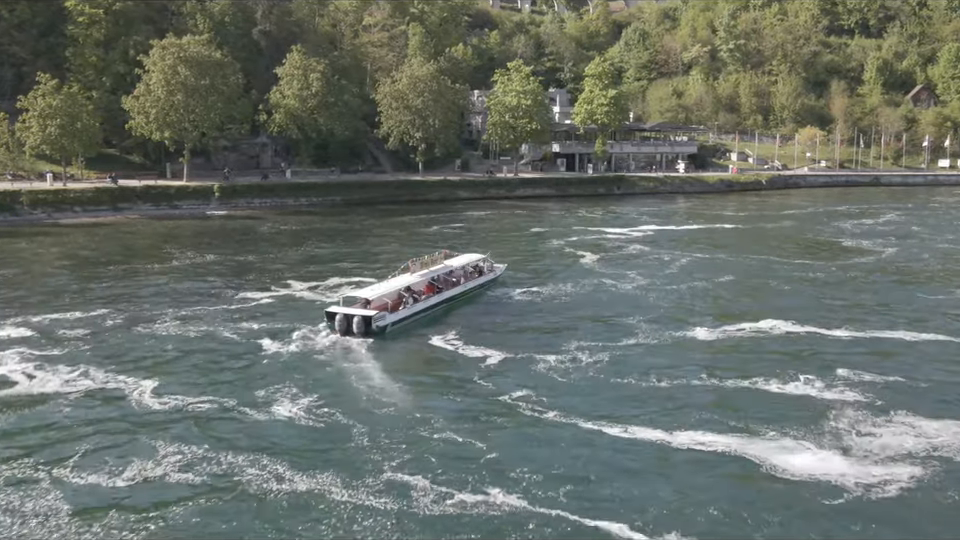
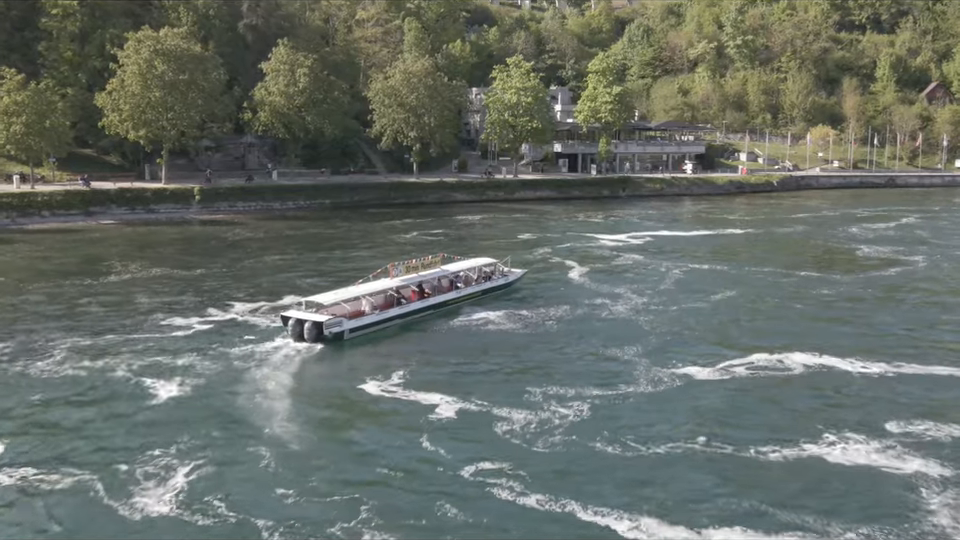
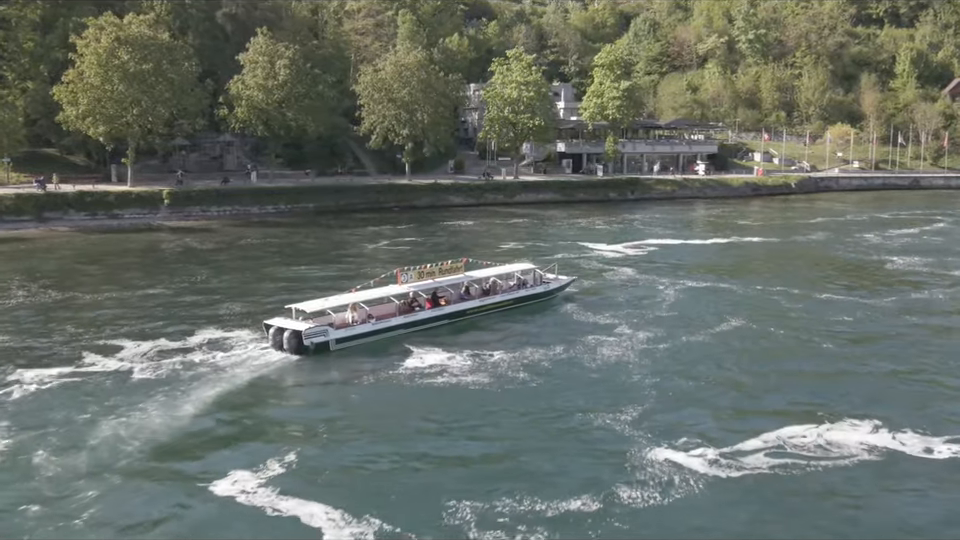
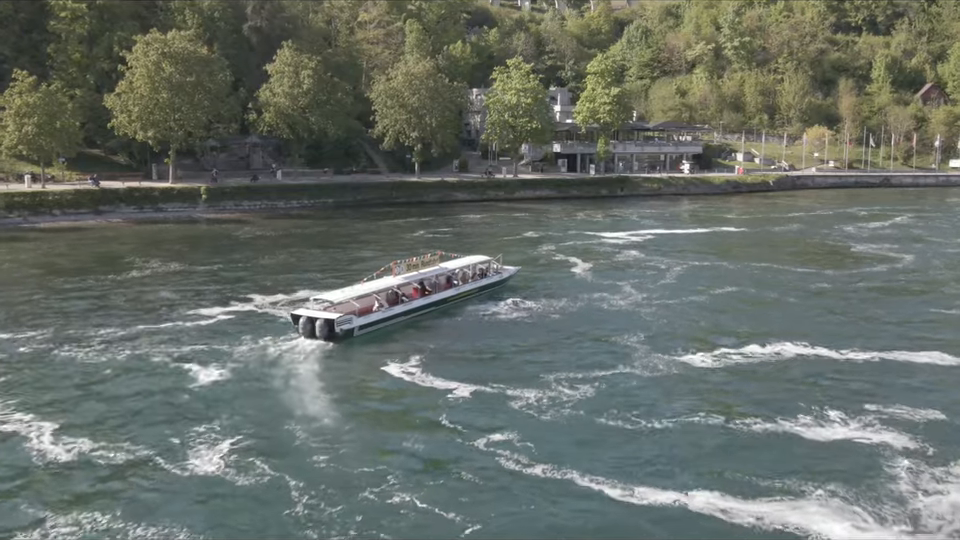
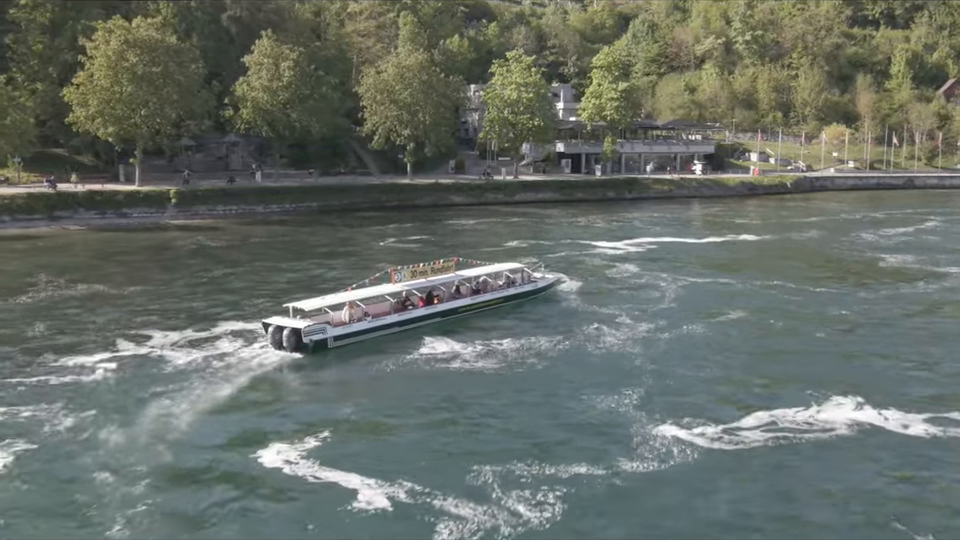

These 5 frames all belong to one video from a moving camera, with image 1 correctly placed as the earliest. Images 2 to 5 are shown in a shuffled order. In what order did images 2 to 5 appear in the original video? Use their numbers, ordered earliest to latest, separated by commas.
4, 2, 5, 3
